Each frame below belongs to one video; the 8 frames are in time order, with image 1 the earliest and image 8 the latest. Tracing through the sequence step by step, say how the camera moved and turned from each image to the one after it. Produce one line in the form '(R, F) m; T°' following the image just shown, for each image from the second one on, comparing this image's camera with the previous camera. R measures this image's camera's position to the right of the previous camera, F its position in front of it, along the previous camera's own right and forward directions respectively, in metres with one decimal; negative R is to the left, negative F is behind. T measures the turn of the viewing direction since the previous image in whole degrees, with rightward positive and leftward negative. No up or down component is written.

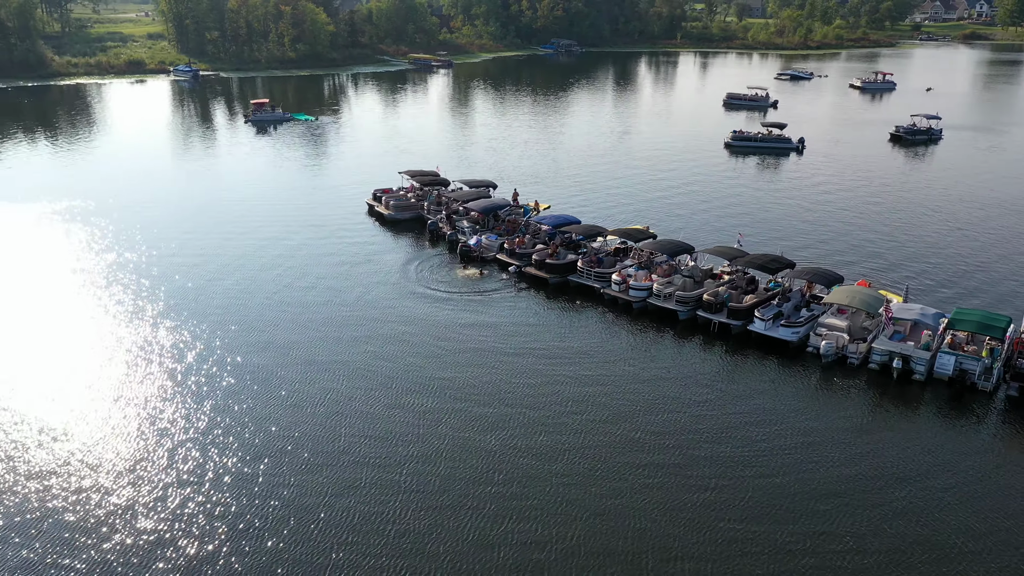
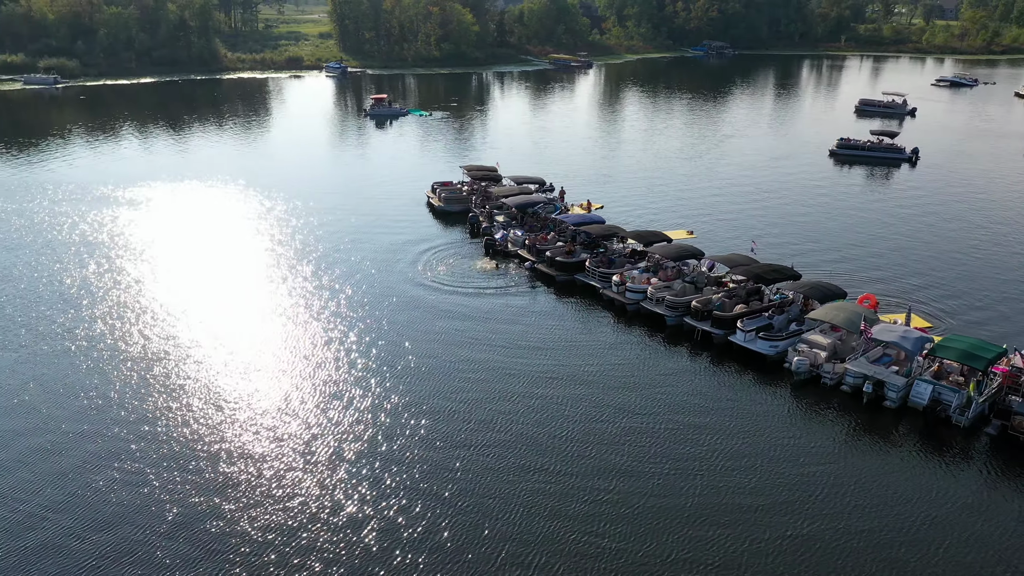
(+8.9, +0.5) m; -11°
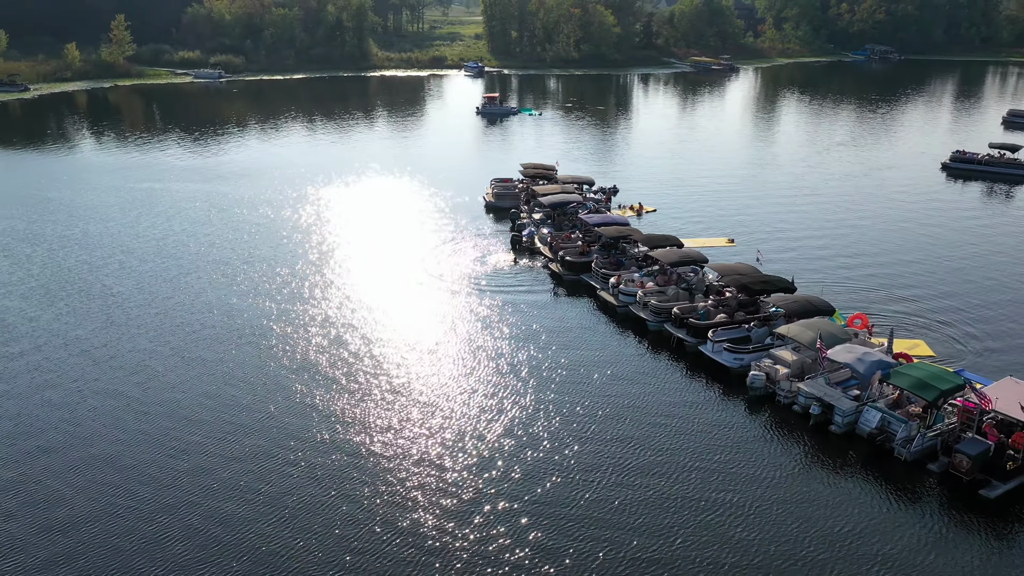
(+8.8, +0.4) m; -11°
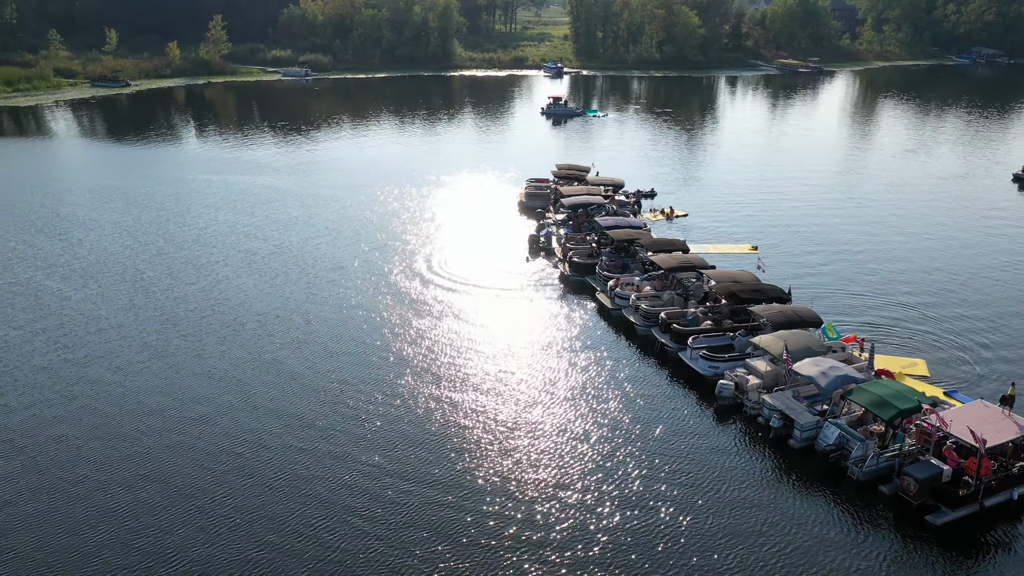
(+5.0, -0.1) m; -6°
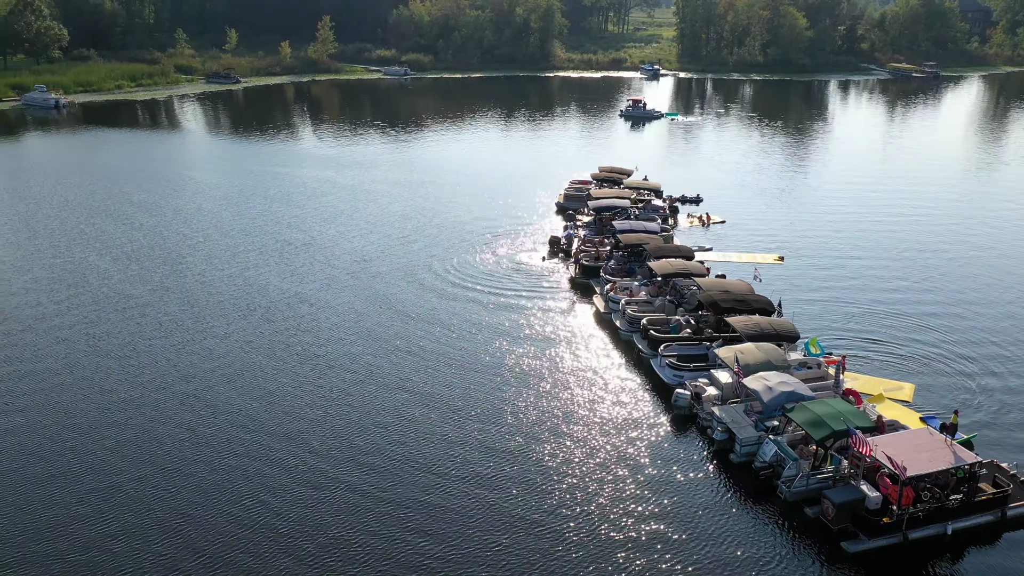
(+6.1, -0.1) m; -8°
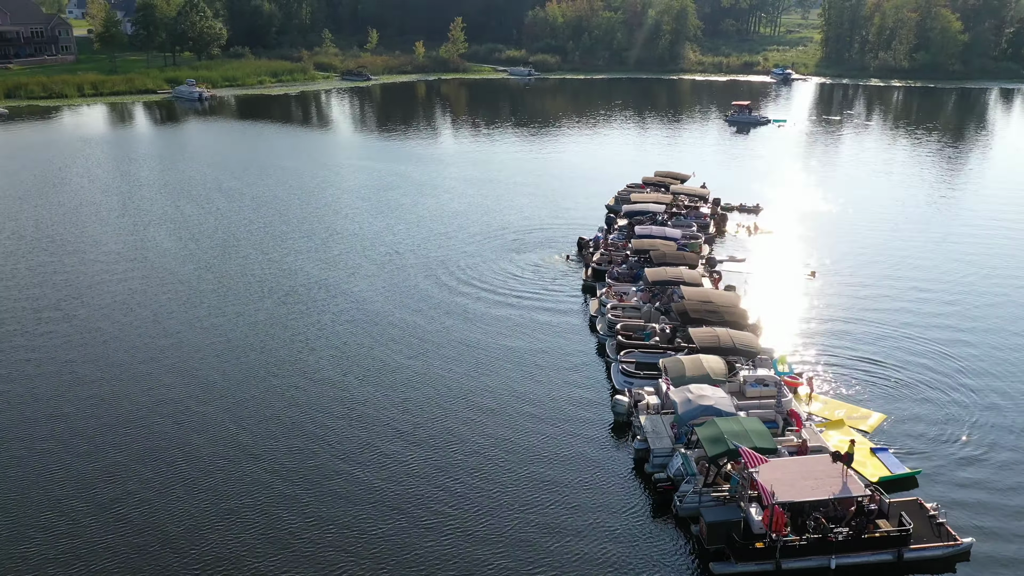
(+7.9, +0.1) m; -10°
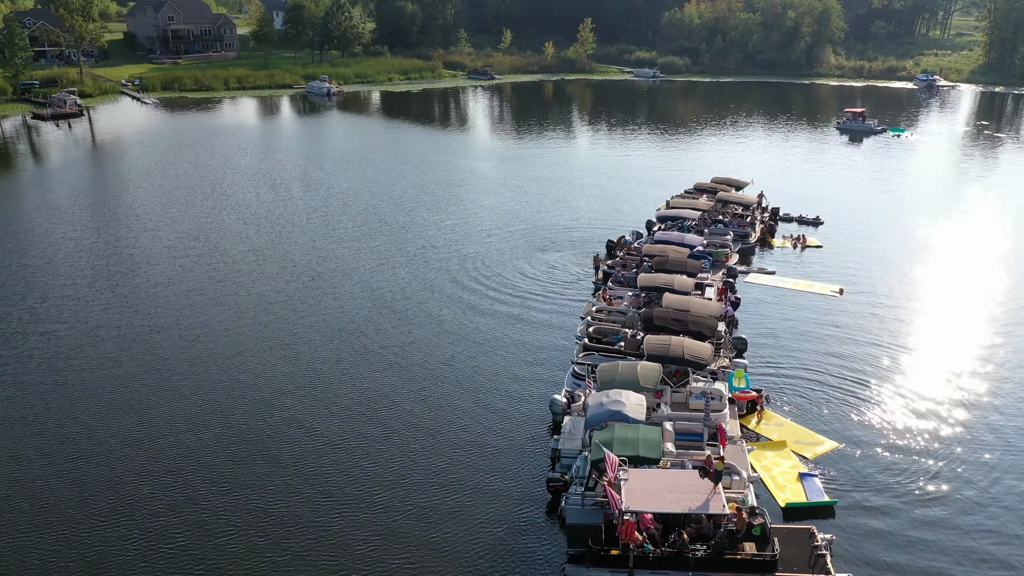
(+7.8, 0.0) m; -10°
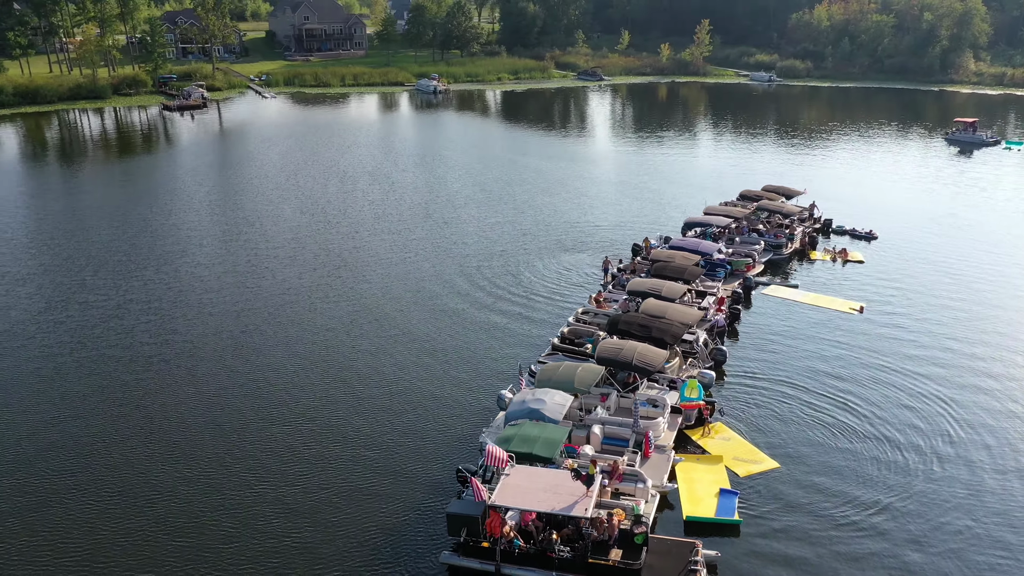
(+6.9, 0.0) m; -9°
